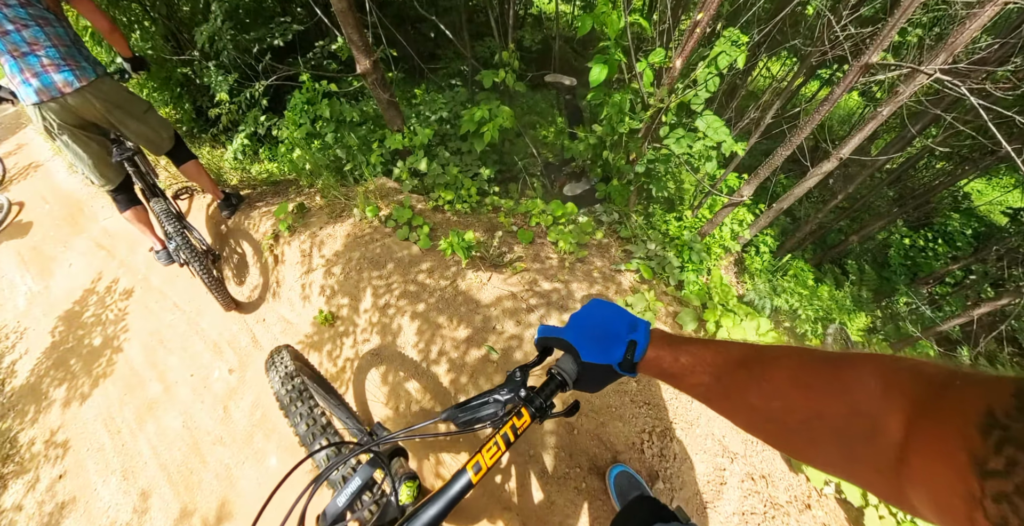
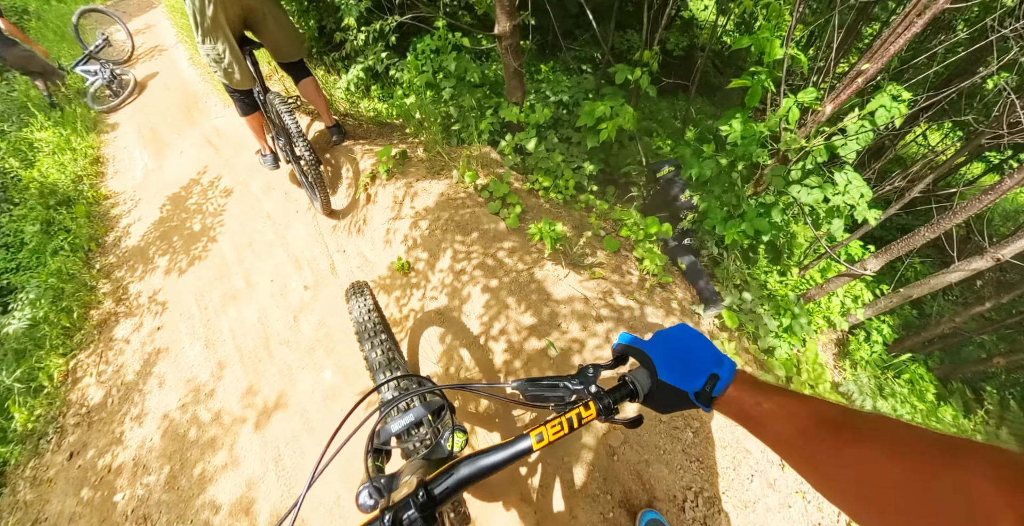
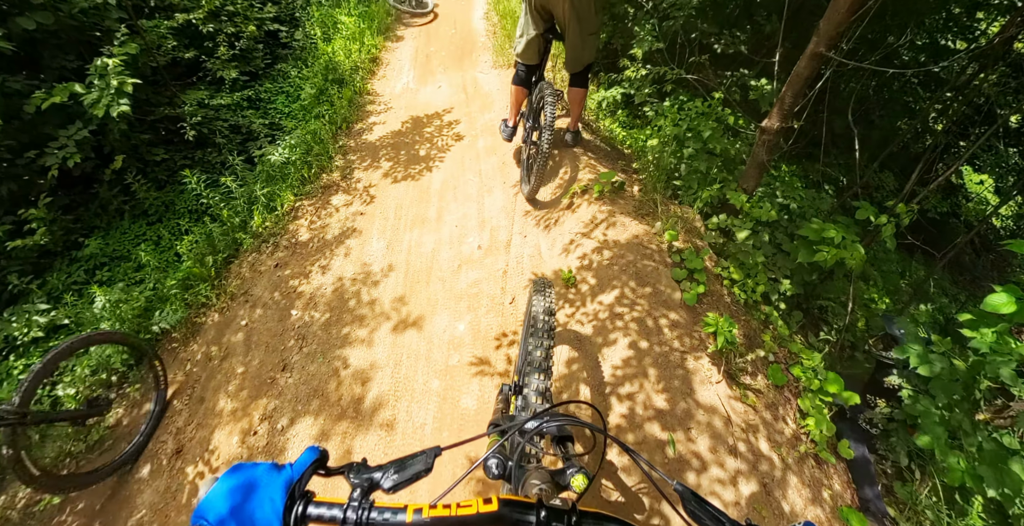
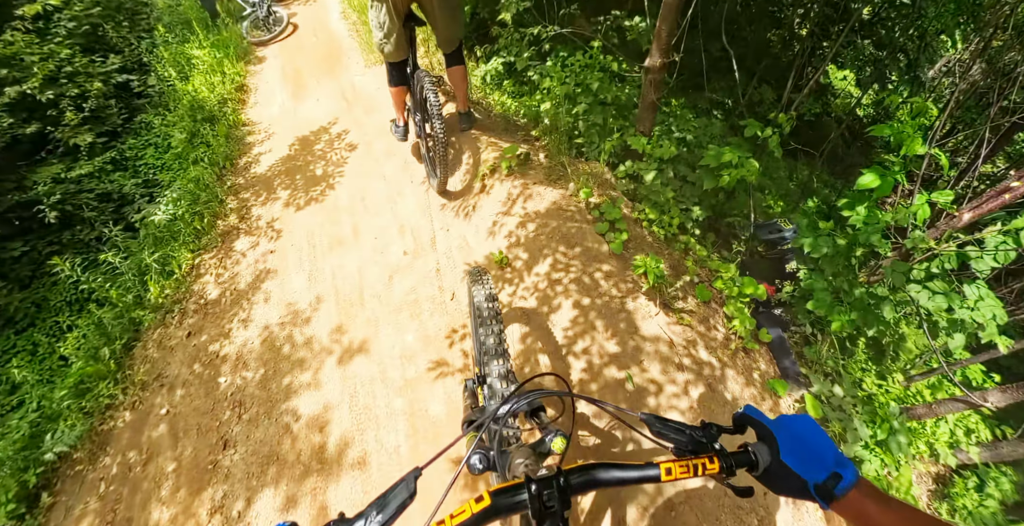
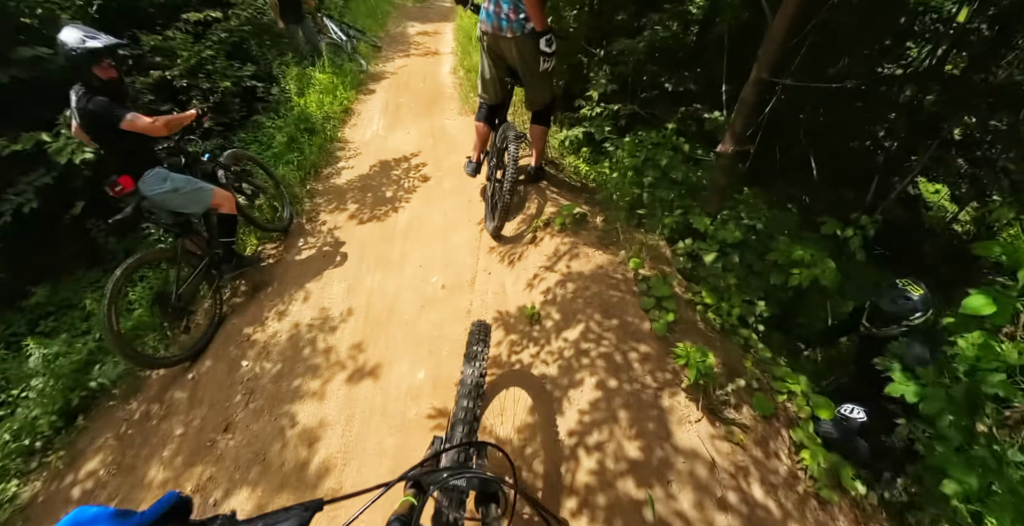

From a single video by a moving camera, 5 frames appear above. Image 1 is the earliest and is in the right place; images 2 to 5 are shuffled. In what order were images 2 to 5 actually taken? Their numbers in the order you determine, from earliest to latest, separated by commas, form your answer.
2, 4, 3, 5
